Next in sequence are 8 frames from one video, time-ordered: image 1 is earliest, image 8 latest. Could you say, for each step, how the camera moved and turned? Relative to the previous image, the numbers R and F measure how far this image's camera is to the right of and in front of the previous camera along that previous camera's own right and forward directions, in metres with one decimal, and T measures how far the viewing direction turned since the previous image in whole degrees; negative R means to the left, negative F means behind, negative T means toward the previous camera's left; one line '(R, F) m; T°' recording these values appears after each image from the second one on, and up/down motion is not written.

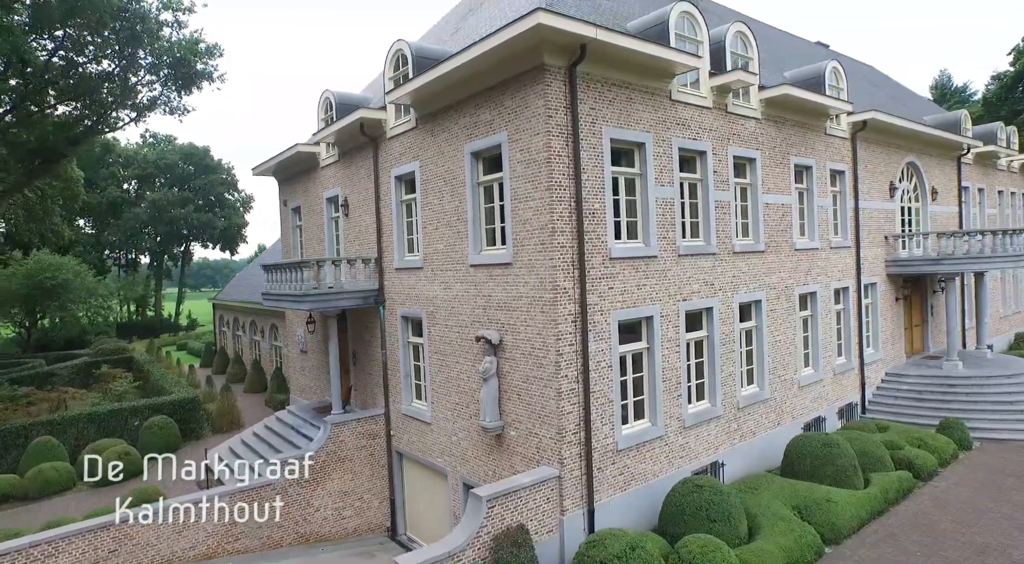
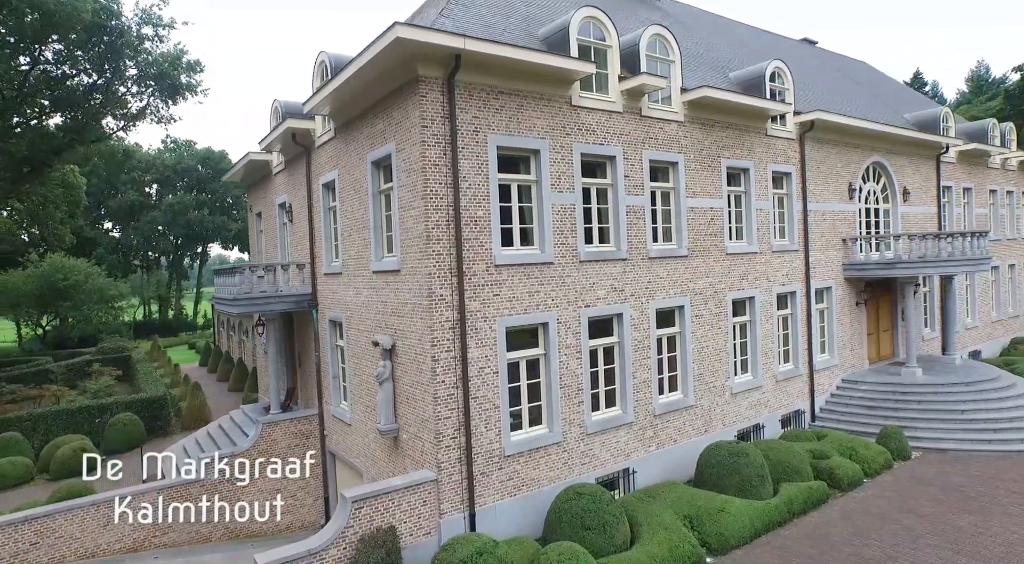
(+2.9, -0.1) m; -4°
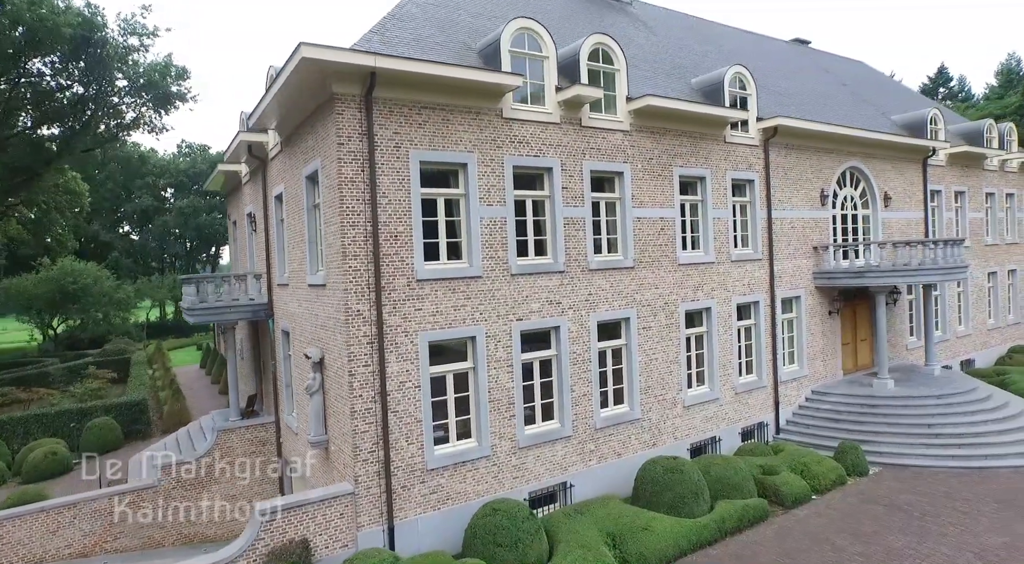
(+2.1, +0.1) m; -3°
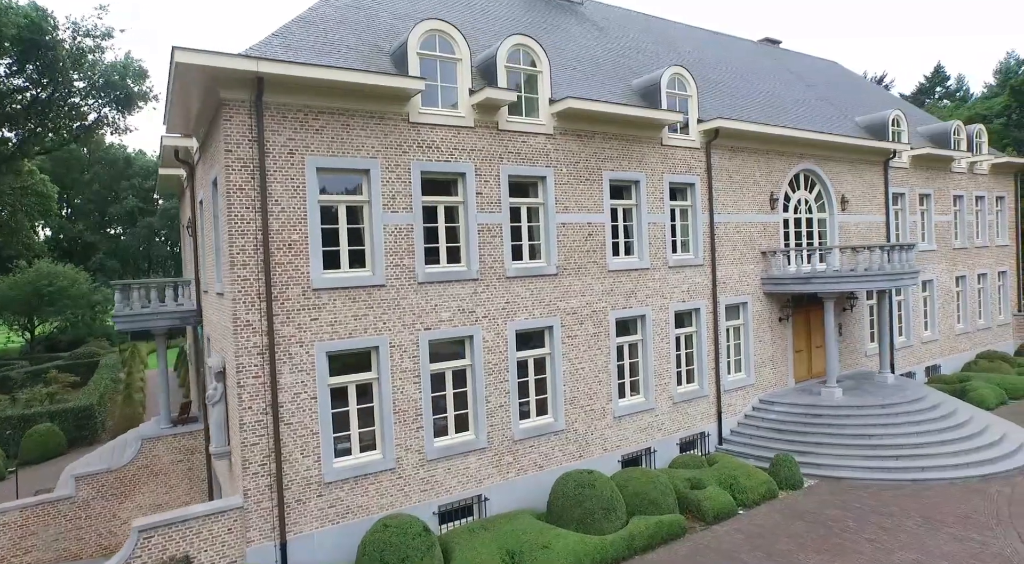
(+2.1, +0.4) m; -1°
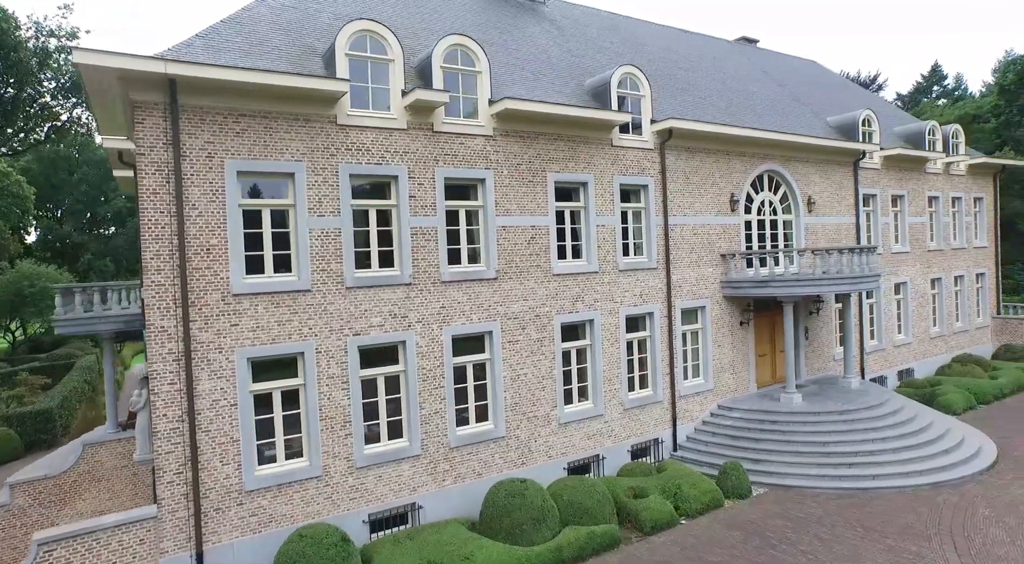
(+1.5, +0.3) m; -1°
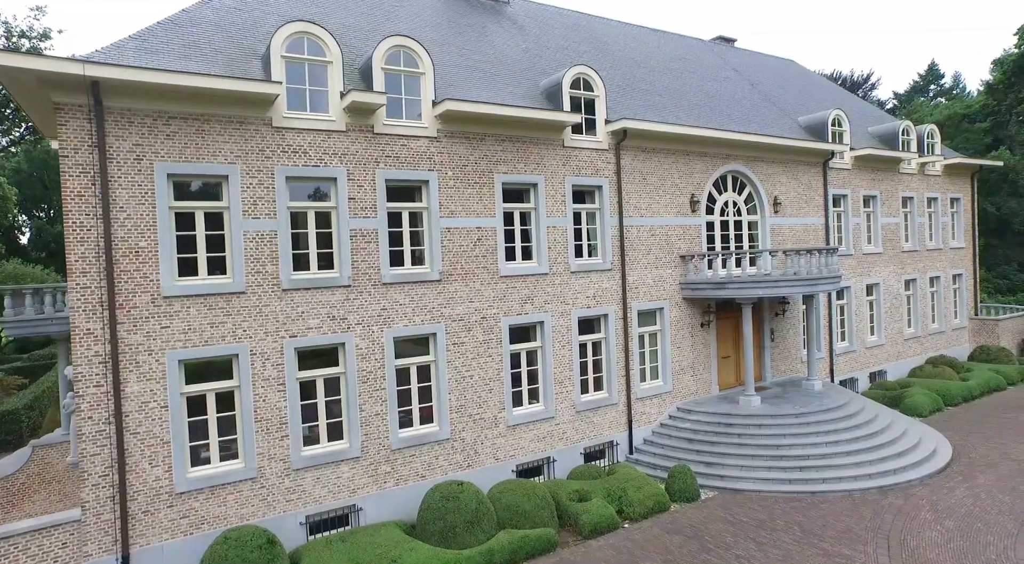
(+1.4, 0.0) m; -1°
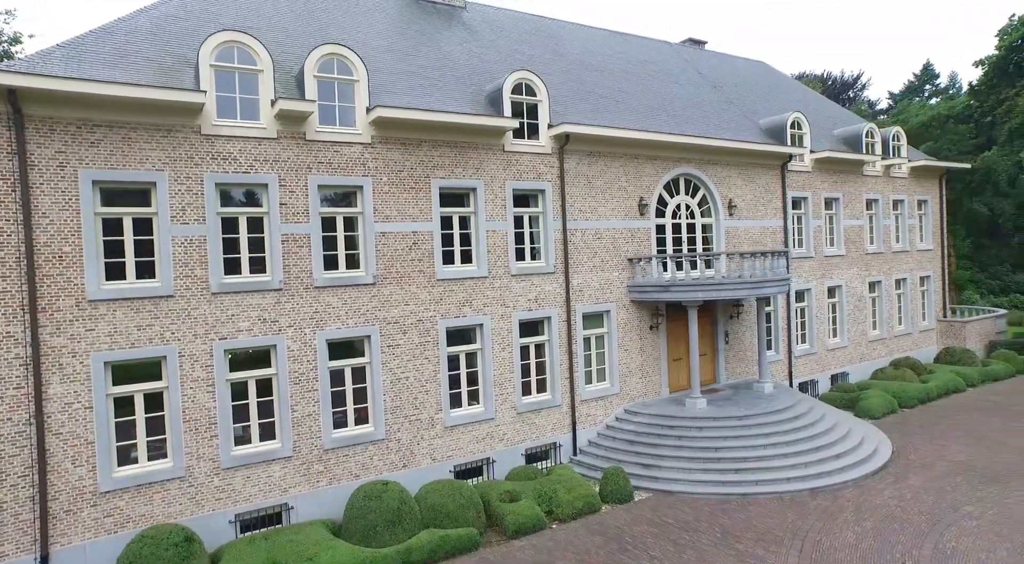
(+1.7, -0.2) m; -1°
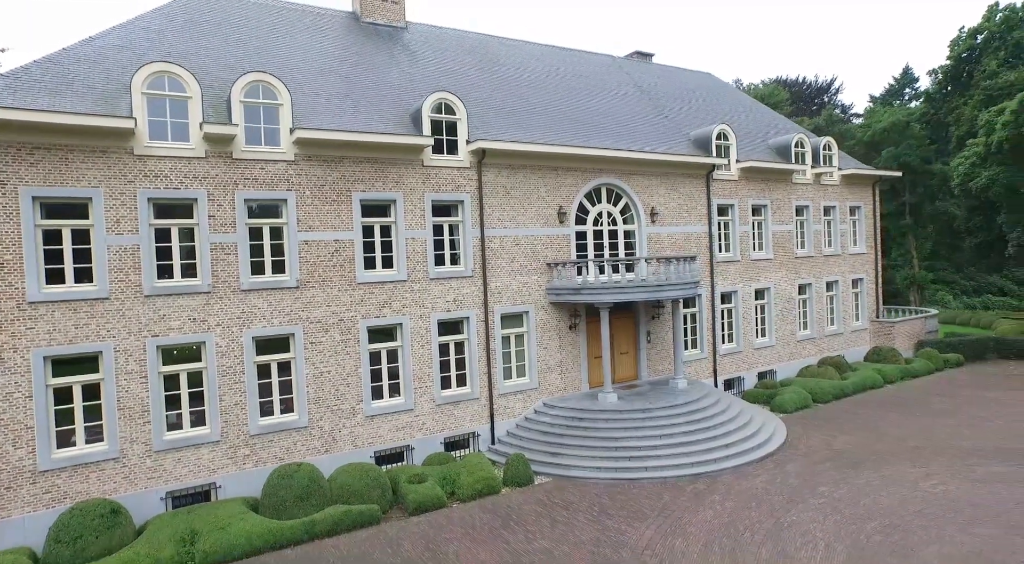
(+2.5, -1.6) m; -1°
